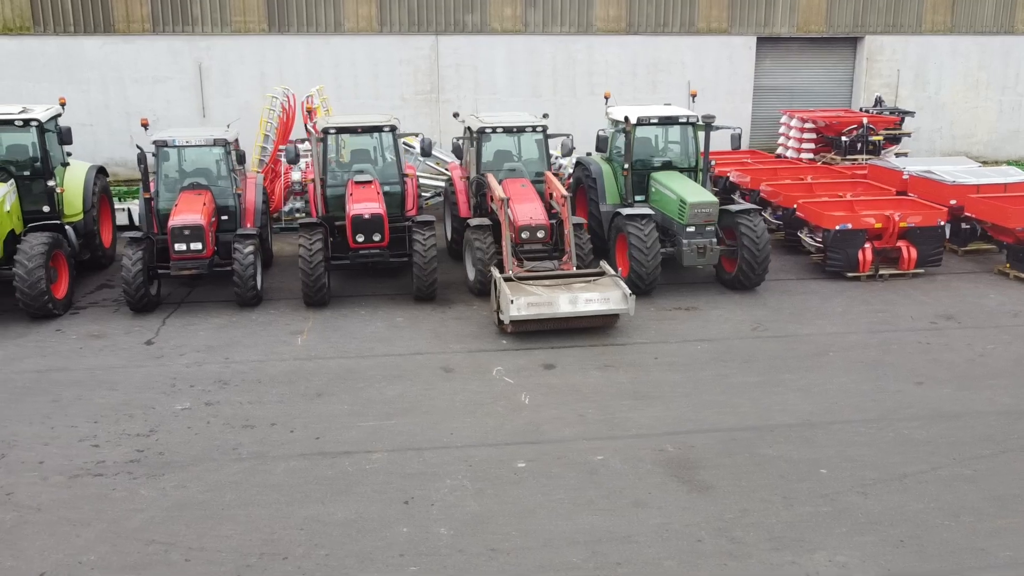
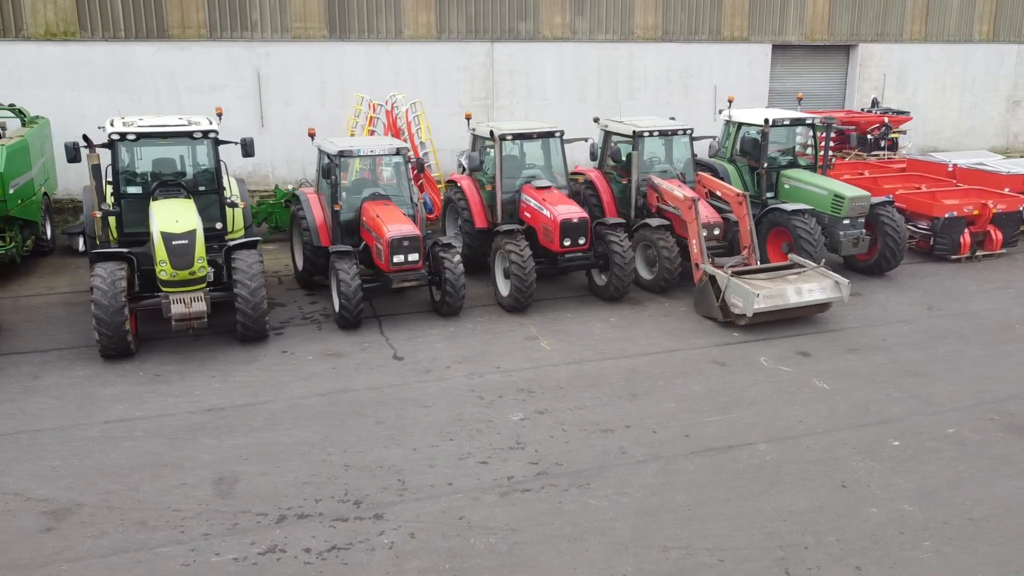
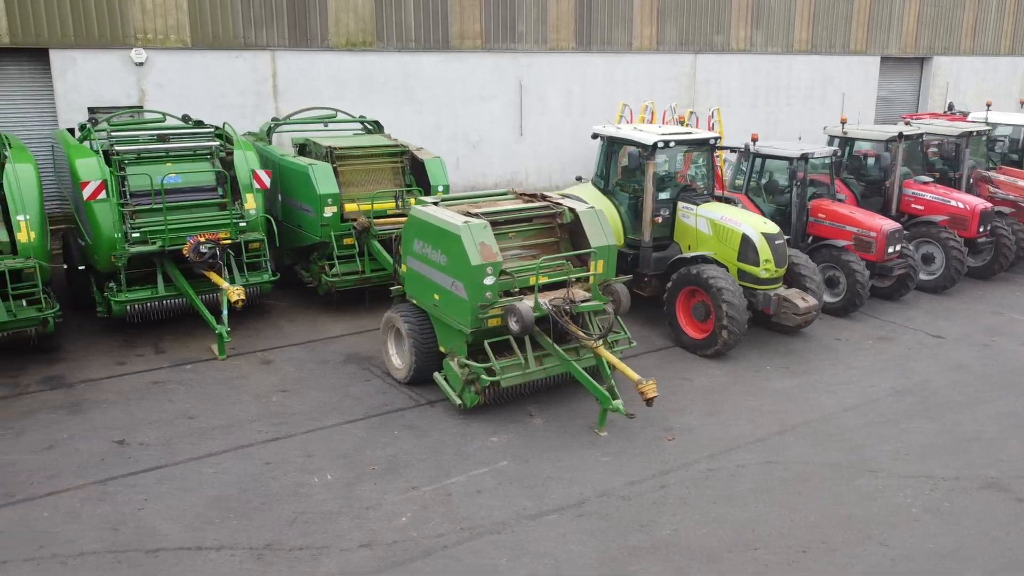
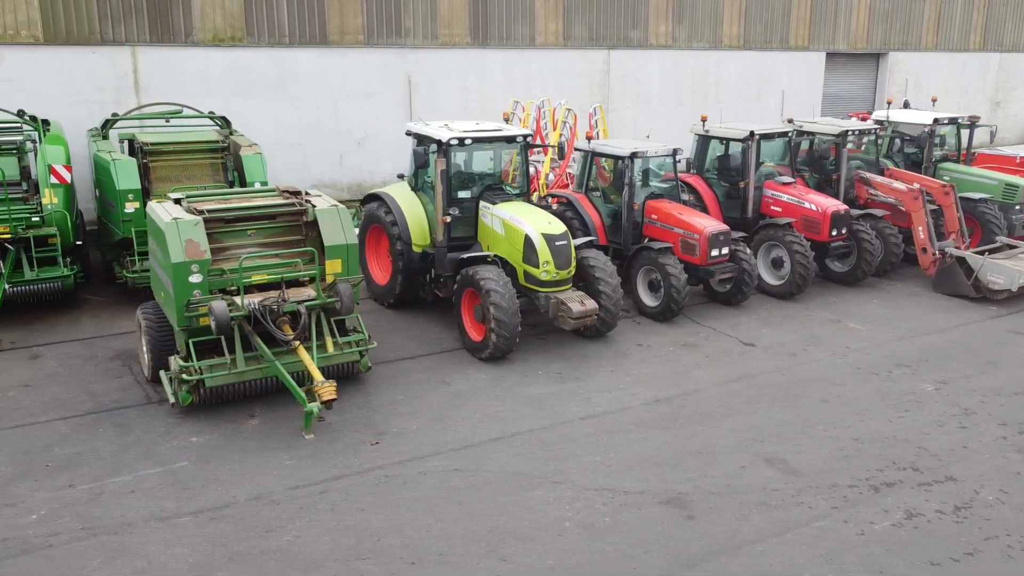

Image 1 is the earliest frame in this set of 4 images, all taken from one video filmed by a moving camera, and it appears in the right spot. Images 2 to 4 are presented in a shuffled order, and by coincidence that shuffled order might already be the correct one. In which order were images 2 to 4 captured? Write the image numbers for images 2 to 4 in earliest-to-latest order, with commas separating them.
2, 4, 3
